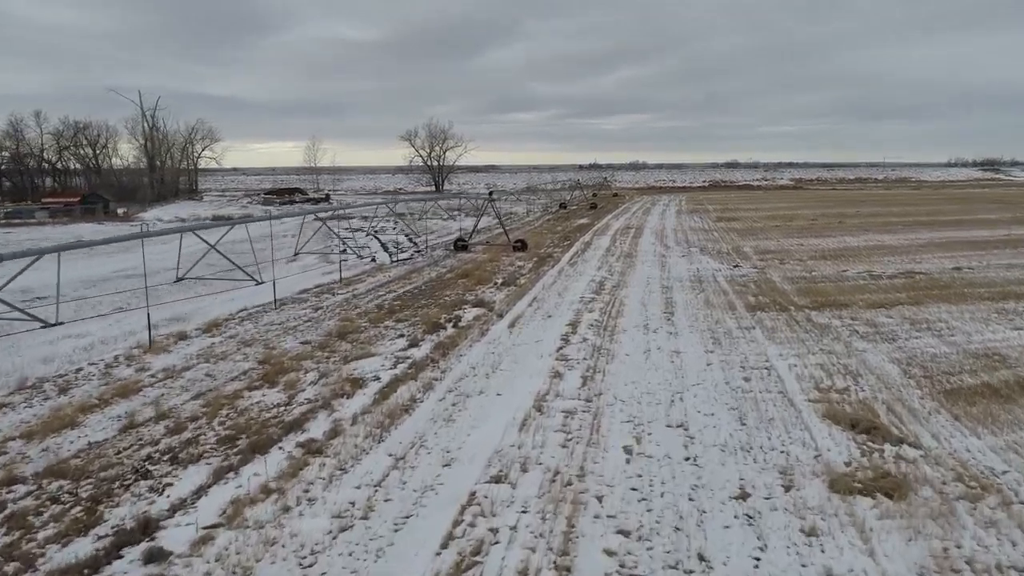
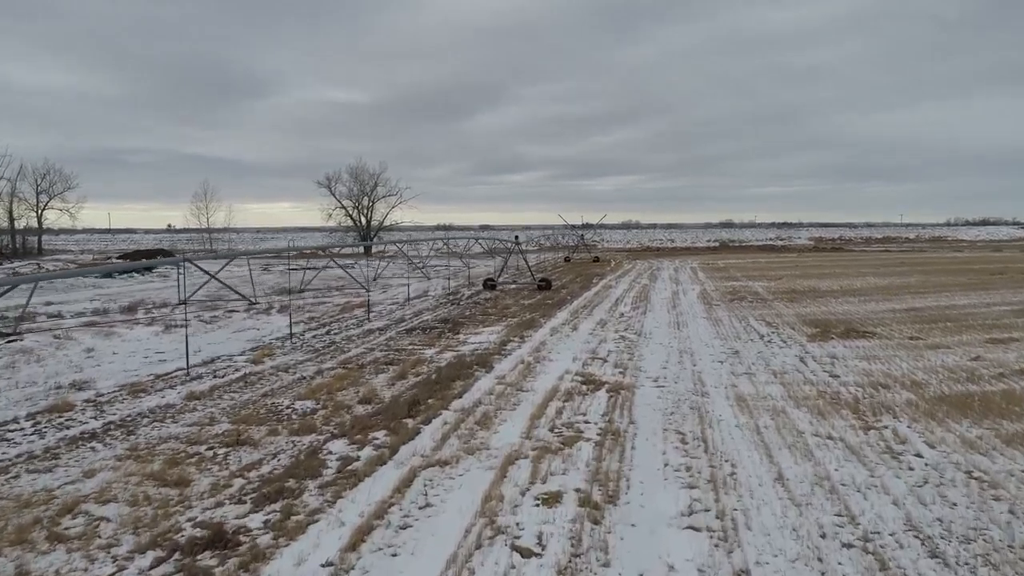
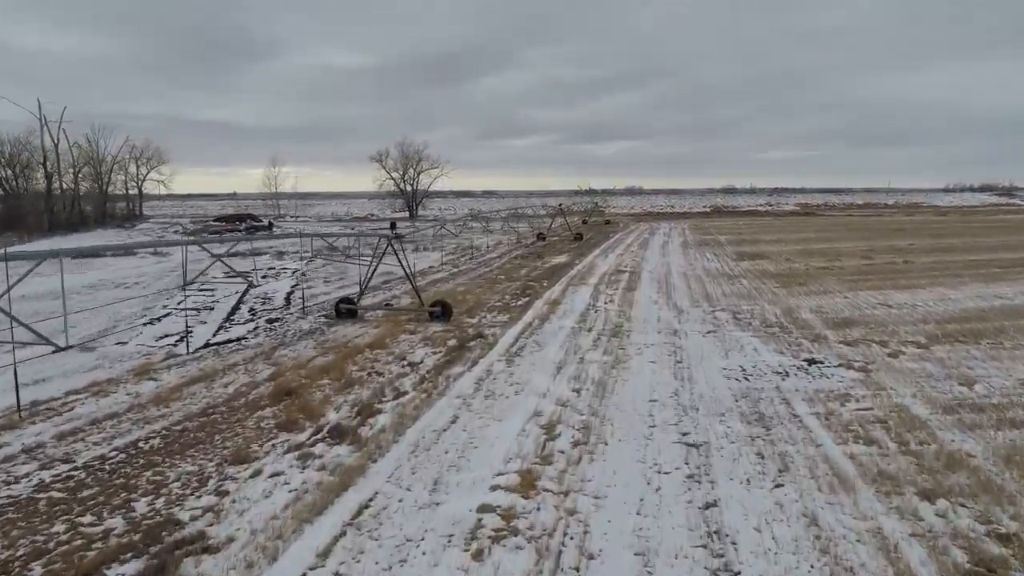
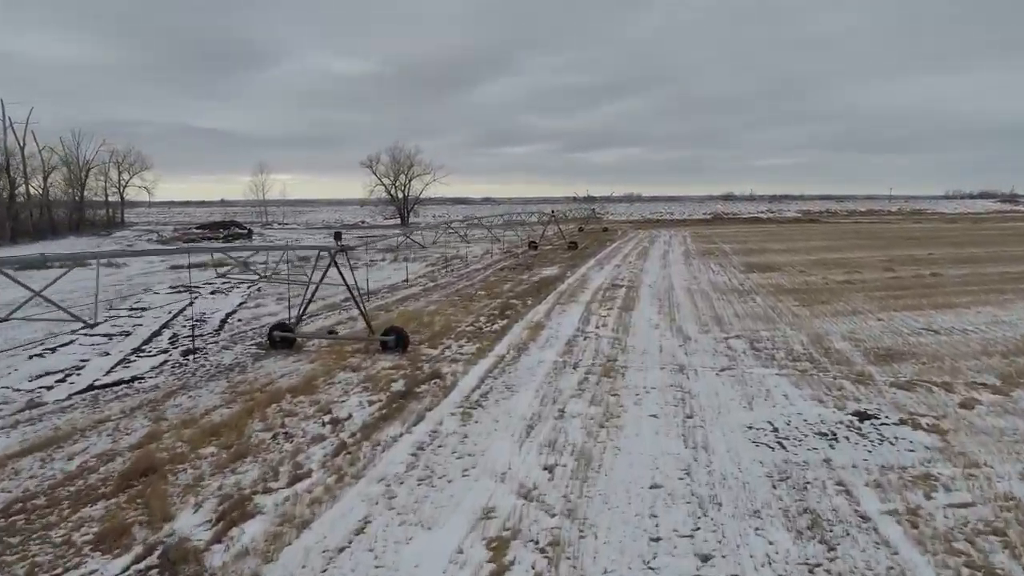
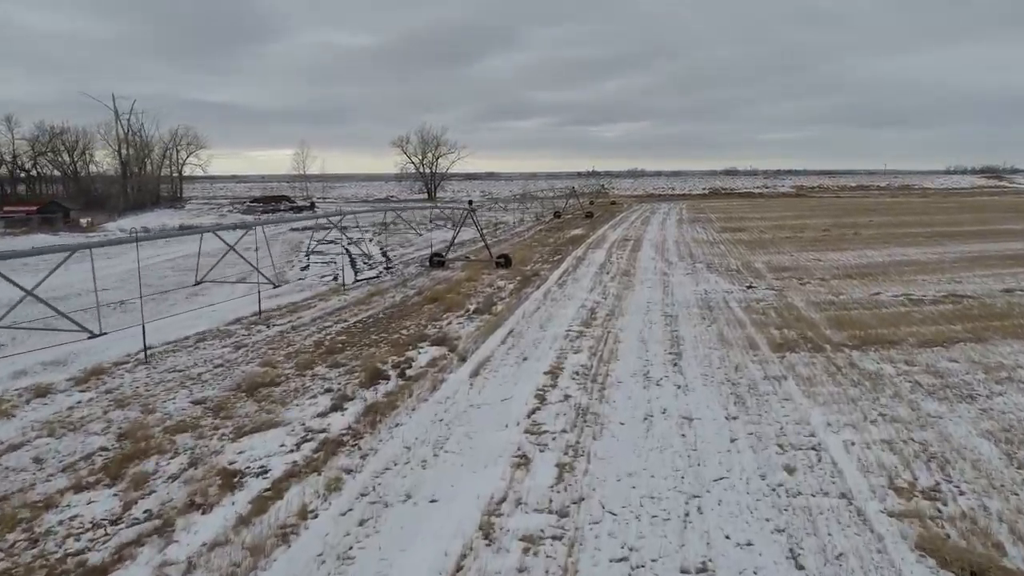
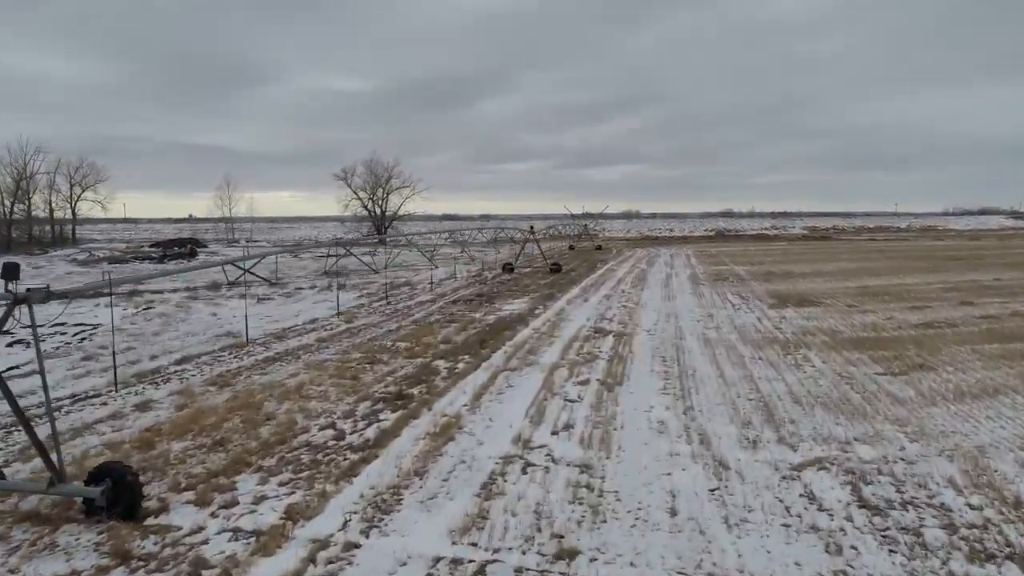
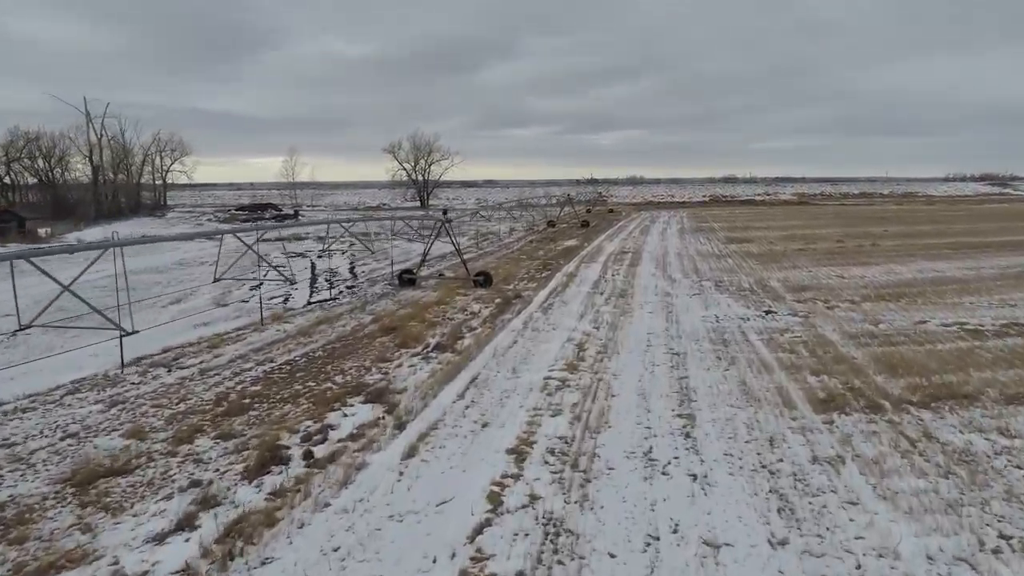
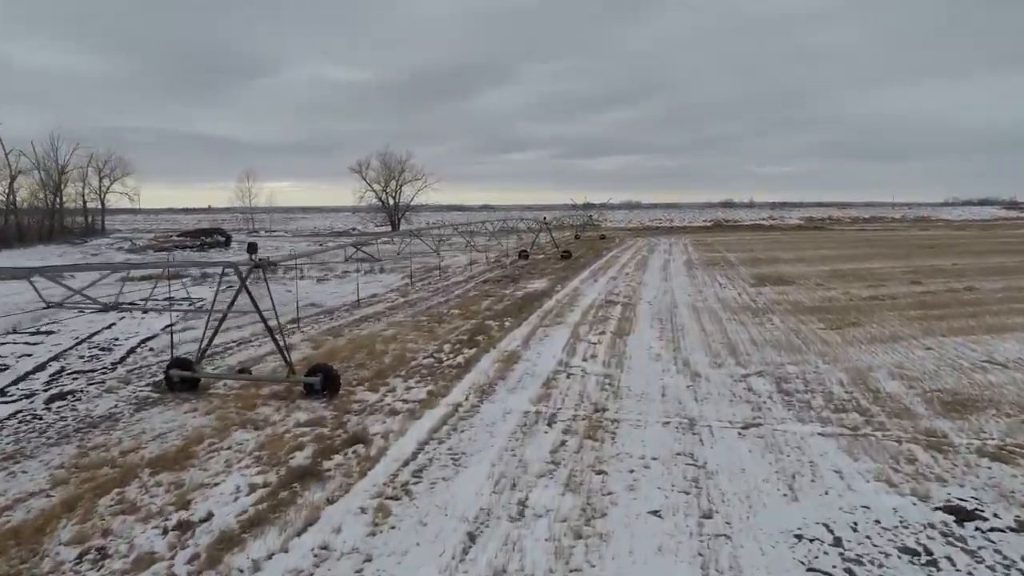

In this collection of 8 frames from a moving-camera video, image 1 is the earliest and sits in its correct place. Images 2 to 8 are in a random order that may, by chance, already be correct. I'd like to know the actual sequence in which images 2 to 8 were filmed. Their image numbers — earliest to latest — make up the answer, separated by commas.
5, 7, 3, 4, 8, 6, 2
